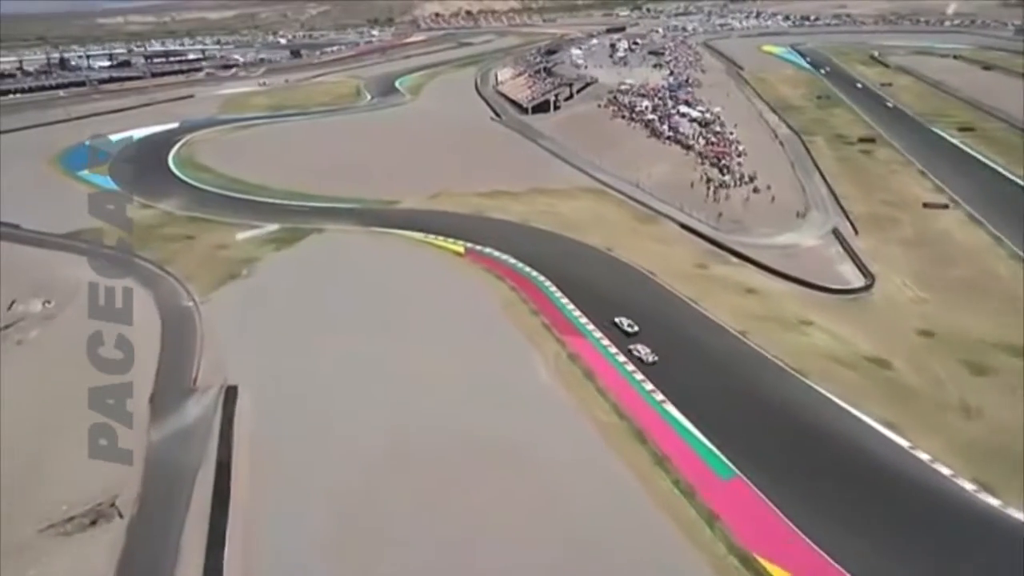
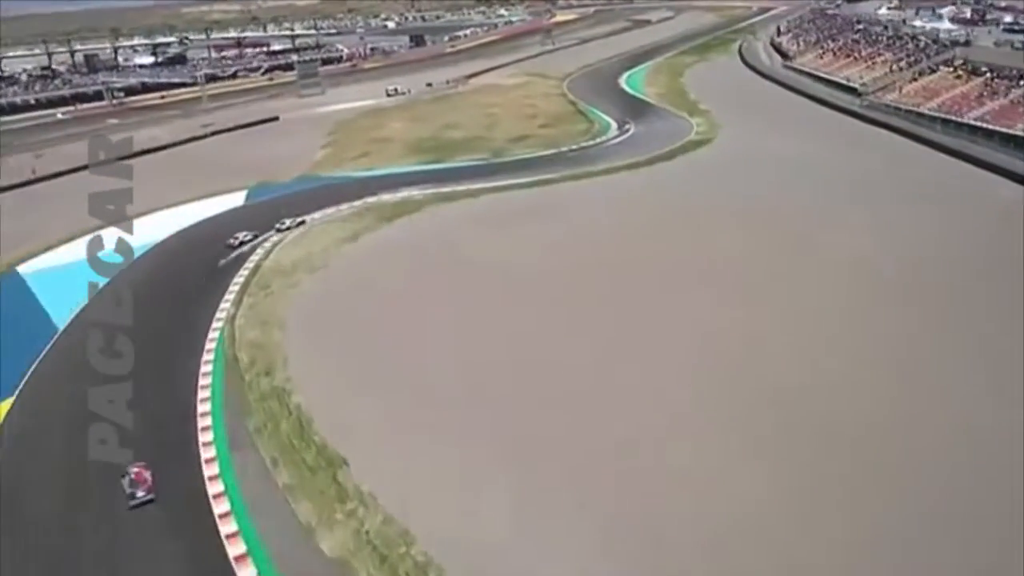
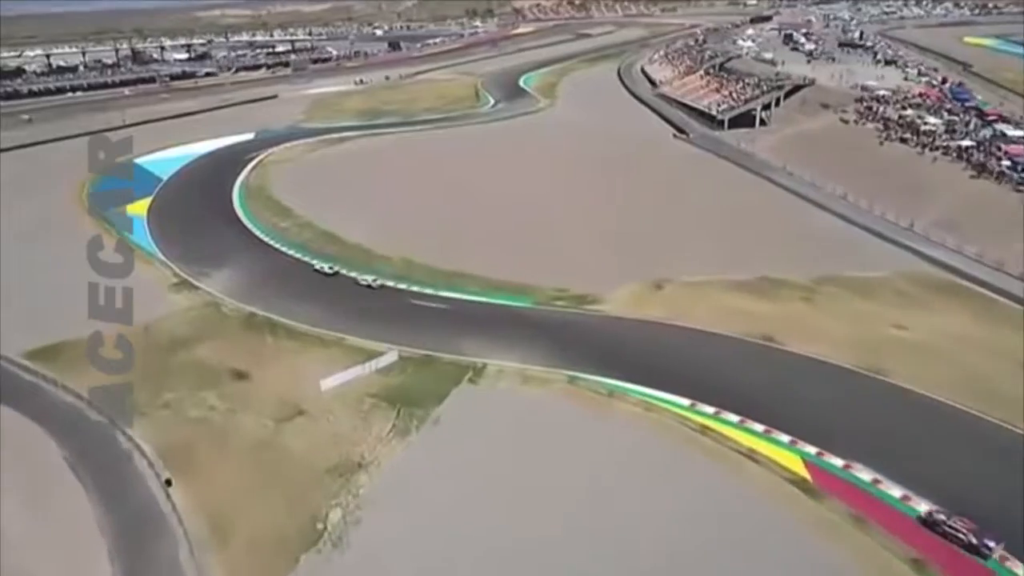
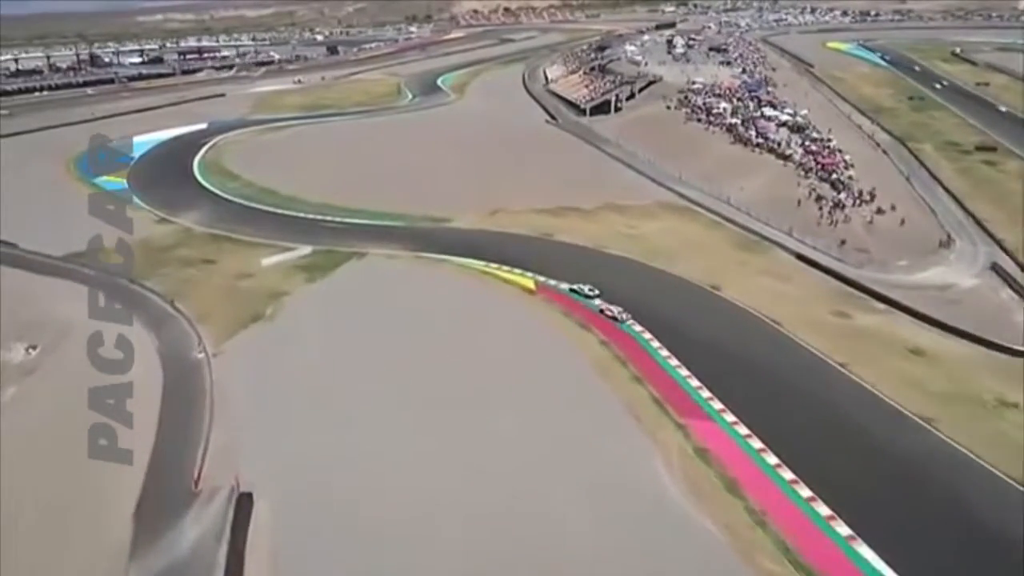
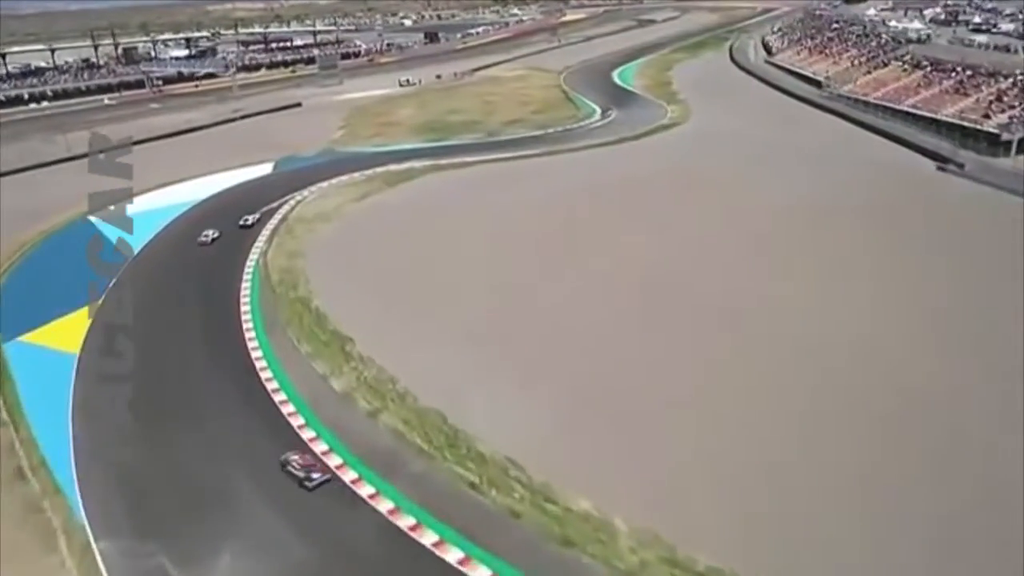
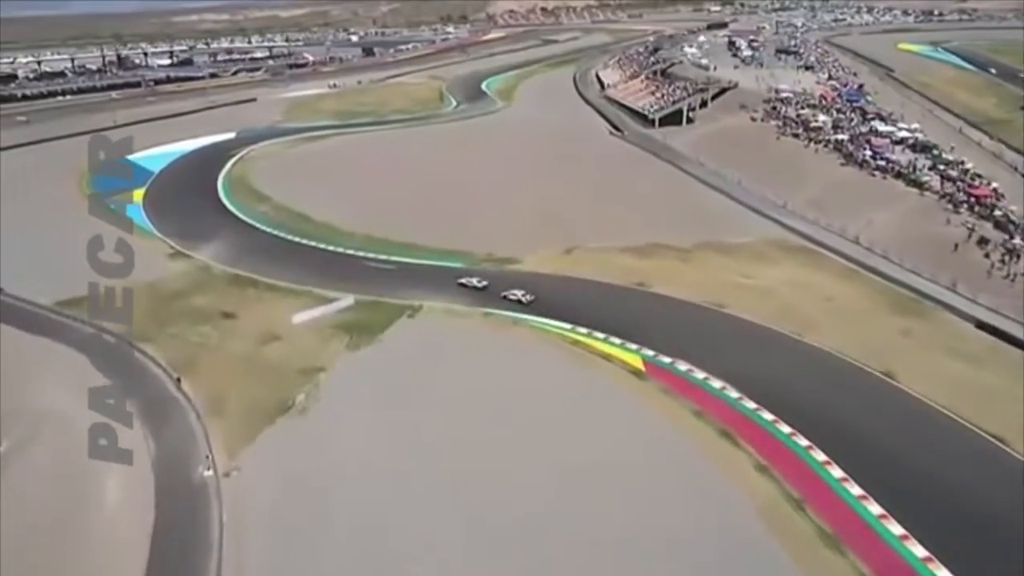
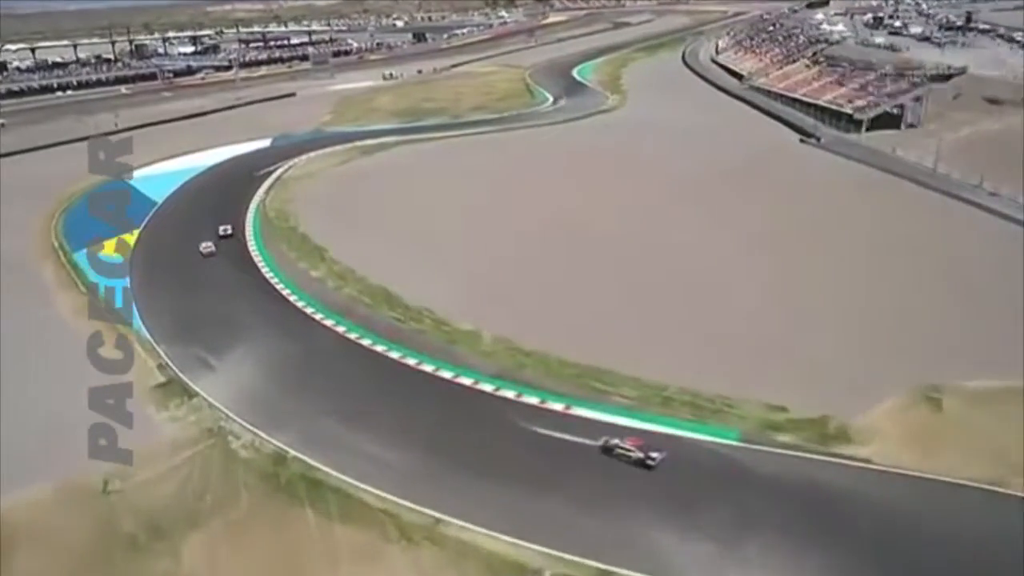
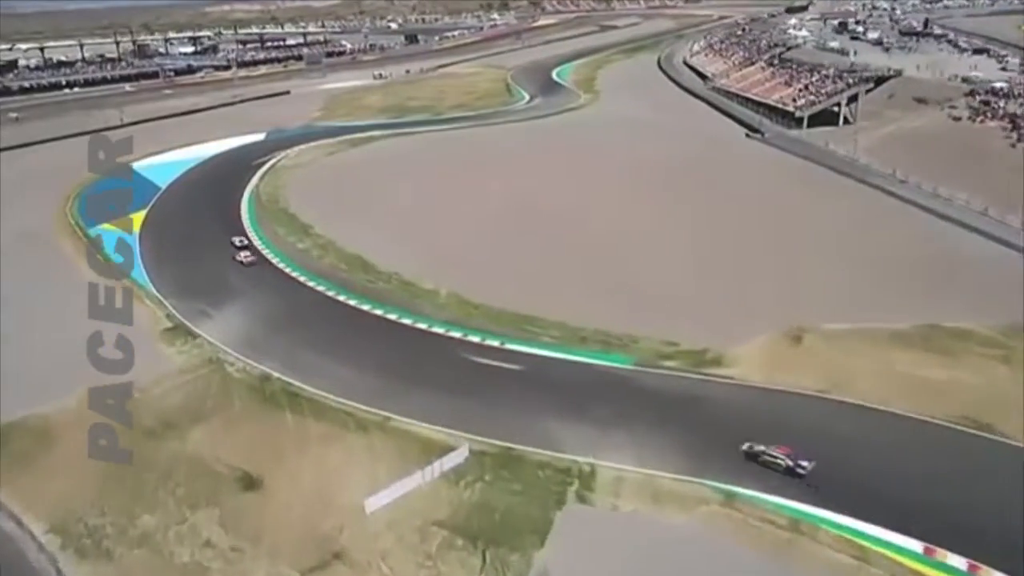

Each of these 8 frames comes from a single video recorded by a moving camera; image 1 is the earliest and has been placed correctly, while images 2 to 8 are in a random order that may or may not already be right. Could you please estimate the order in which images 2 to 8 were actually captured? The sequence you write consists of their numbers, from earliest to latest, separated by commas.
4, 6, 3, 8, 7, 5, 2
